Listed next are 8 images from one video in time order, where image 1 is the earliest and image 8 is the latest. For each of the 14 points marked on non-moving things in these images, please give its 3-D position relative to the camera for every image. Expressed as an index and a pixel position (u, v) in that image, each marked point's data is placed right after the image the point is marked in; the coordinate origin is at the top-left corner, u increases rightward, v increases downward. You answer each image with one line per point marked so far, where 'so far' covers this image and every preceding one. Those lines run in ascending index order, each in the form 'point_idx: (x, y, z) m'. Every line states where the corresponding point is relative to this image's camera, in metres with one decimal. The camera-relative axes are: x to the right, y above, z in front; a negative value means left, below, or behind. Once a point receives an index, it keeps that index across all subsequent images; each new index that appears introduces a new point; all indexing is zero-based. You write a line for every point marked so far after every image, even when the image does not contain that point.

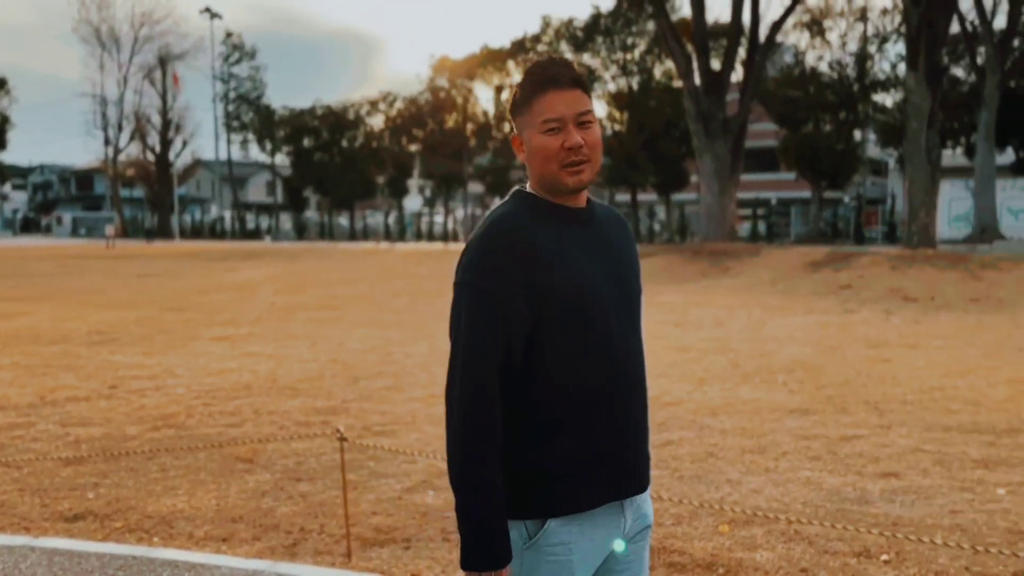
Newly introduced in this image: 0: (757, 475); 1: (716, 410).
0: (+1.6, -1.2, +5.9) m
1: (+1.8, -1.1, +7.8) m
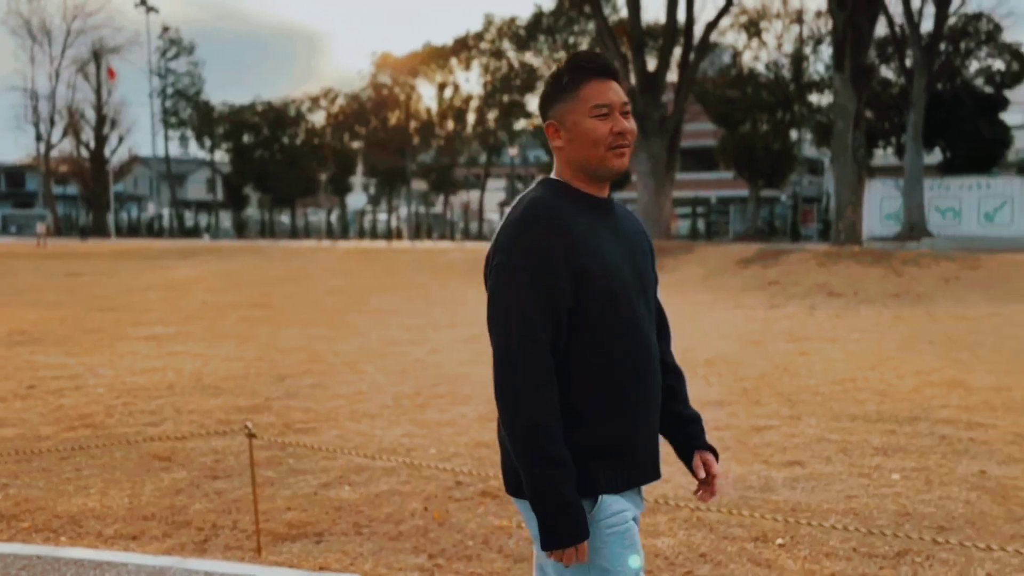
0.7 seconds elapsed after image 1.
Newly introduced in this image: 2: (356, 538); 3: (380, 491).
0: (+1.1, -1.2, +6.1) m
1: (+1.1, -1.0, +8.0) m
2: (-0.9, -1.4, +4.9) m
3: (-0.8, -1.3, +5.6) m
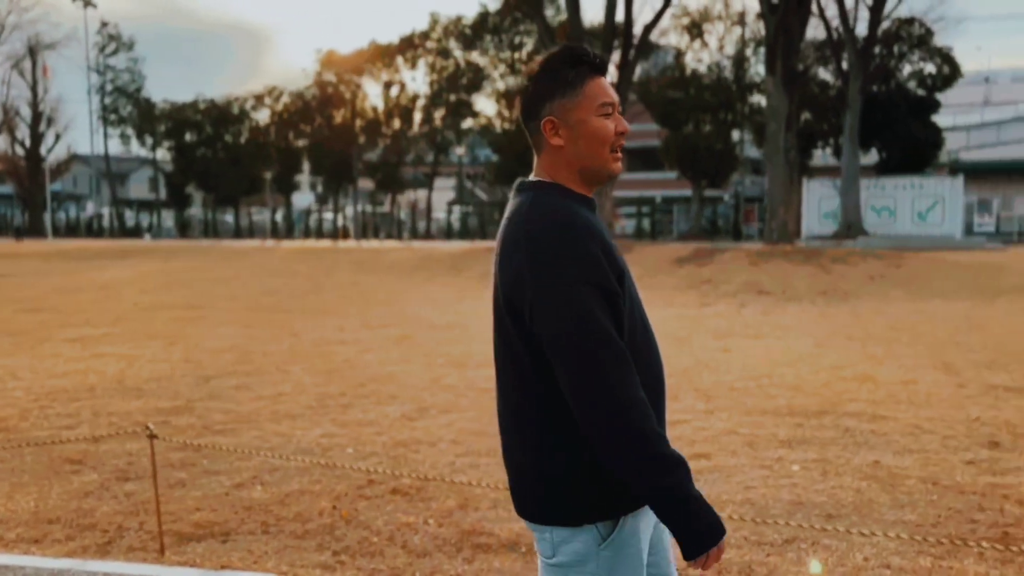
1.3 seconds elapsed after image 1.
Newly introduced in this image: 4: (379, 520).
0: (+0.5, -1.2, +6.2) m
1: (+0.4, -1.0, +8.1) m
2: (-1.4, -1.4, +5.0) m
3: (-1.4, -1.3, +5.7) m
4: (-0.8, -1.3, +5.1) m
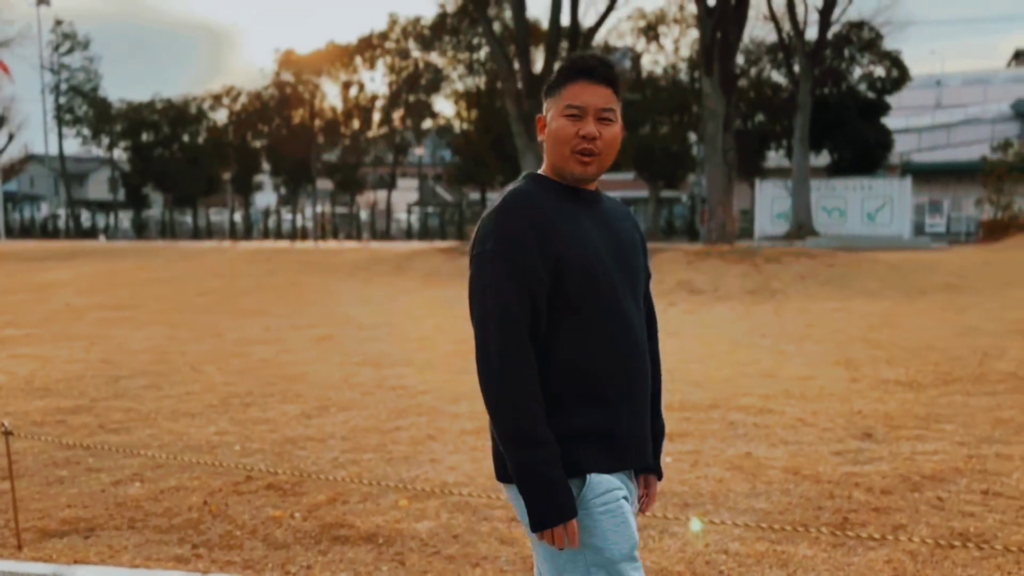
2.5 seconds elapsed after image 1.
0: (-0.4, -1.2, +6.3) m
1: (-0.5, -1.0, +8.2) m
2: (-2.2, -1.4, +5.0) m
3: (-2.2, -1.3, +5.7) m
4: (-1.6, -1.3, +5.2) m
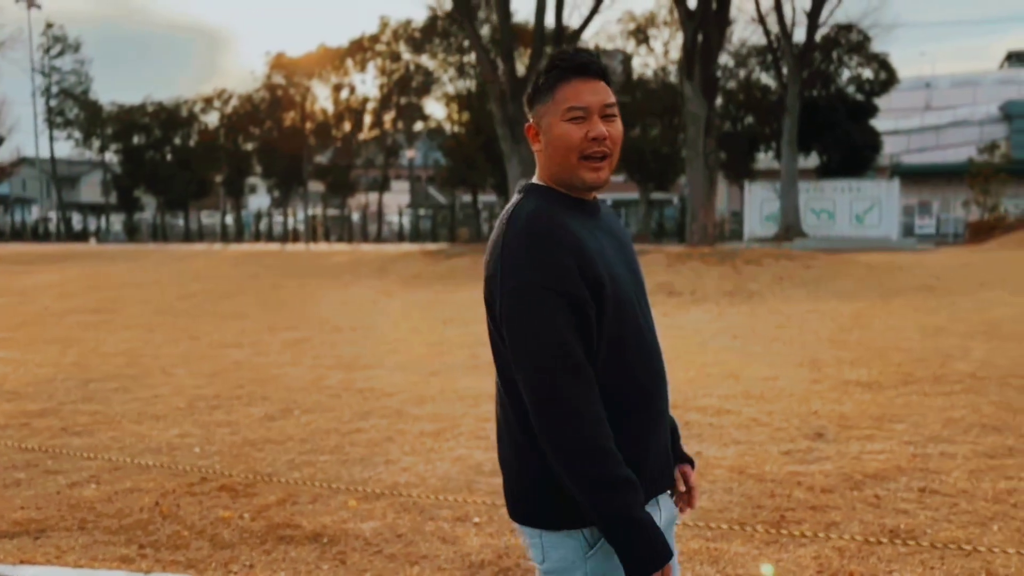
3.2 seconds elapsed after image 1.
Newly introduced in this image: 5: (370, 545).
0: (-0.7, -1.2, +6.4) m
1: (-0.8, -1.0, +8.3) m
2: (-2.5, -1.4, +5.1) m
3: (-2.5, -1.3, +5.8) m
4: (-1.9, -1.3, +5.3) m
5: (-0.8, -1.4, +4.8) m
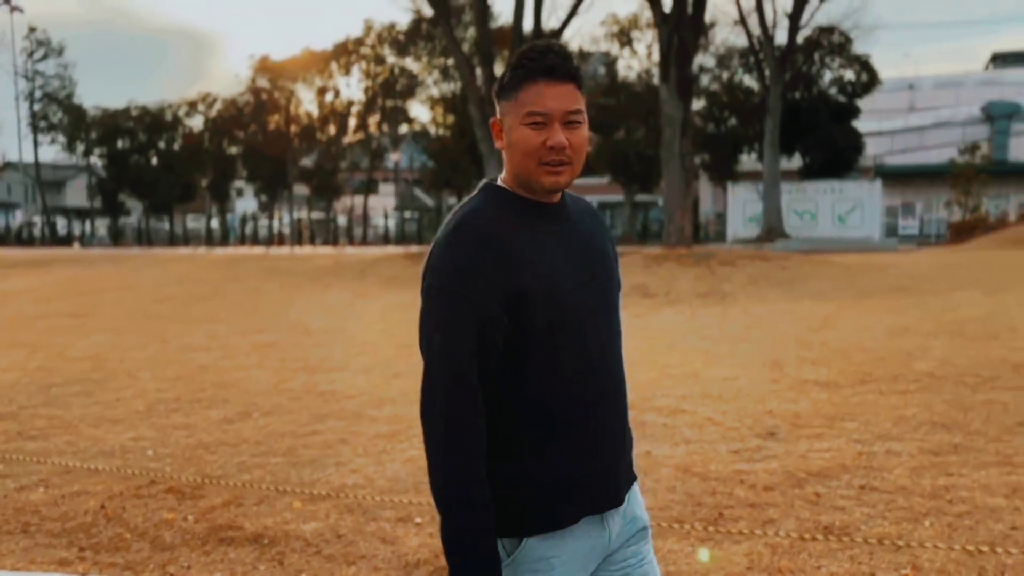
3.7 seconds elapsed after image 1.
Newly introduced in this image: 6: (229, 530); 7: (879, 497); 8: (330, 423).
0: (-1.0, -1.2, +6.5) m
1: (-1.2, -1.1, +8.4) m
2: (-2.8, -1.4, +5.1) m
3: (-2.9, -1.3, +5.8) m
4: (-2.2, -1.4, +5.3) m
5: (-1.1, -1.4, +4.9) m
6: (-1.6, -1.4, +5.1) m
7: (+2.2, -1.2, +5.3) m
8: (-1.5, -1.1, +7.5) m
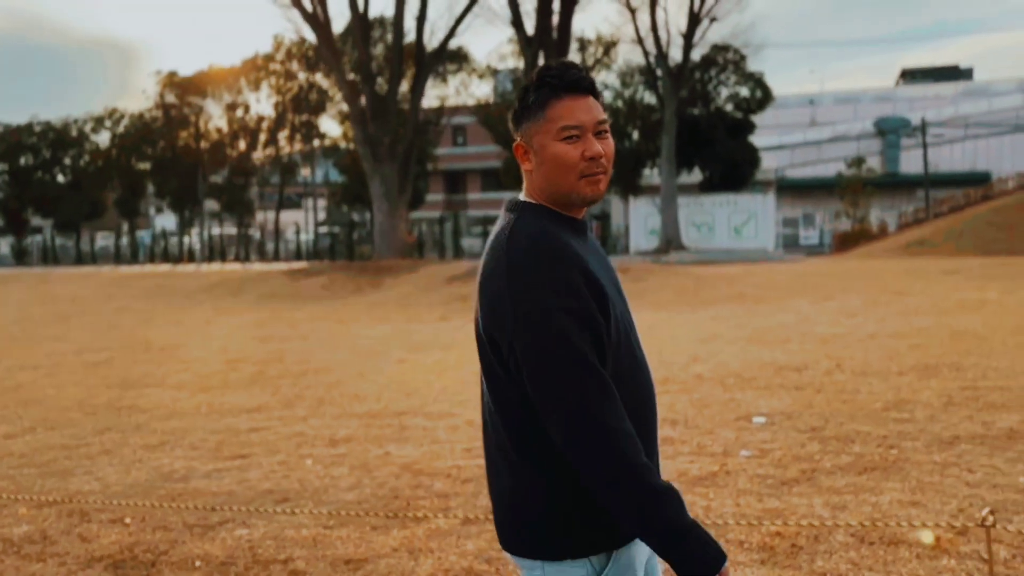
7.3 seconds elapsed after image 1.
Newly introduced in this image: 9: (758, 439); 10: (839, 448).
0: (-3.0, -1.4, +6.8) m
1: (-3.3, -1.2, +8.7) m
2: (-4.7, -1.6, +5.3) m
3: (-4.8, -1.5, +6.0) m
4: (-4.1, -1.5, +5.6) m
5: (-2.9, -1.5, +5.2) m
6: (-3.5, -1.5, +5.4) m
7: (+0.3, -1.3, +6.0) m
8: (-3.5, -1.3, +7.8) m
9: (+1.9, -1.2, +7.0) m
10: (+2.4, -1.2, +6.6) m
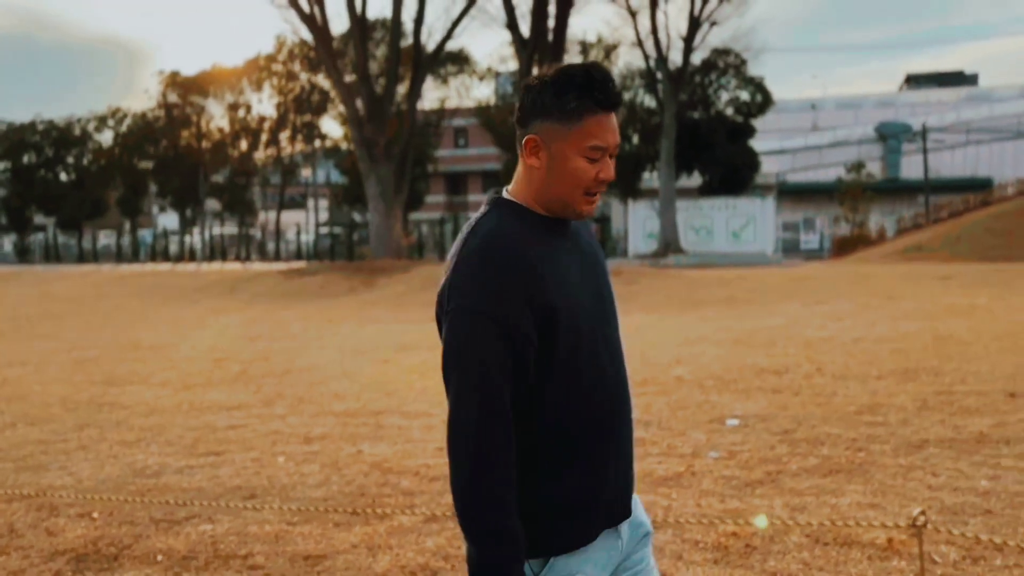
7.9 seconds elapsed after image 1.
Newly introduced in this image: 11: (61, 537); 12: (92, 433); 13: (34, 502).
0: (-3.2, -1.3, +6.9) m
1: (-3.5, -1.2, +8.8) m
2: (-4.9, -1.5, +5.4) m
3: (-5.0, -1.4, +6.1) m
4: (-4.3, -1.5, +5.6) m
5: (-3.2, -1.5, +5.3) m
6: (-3.7, -1.5, +5.5) m
7: (+0.1, -1.3, +6.0) m
8: (-3.8, -1.3, +7.9) m
9: (+1.7, -1.2, +7.0) m
10: (+2.2, -1.2, +6.6) m
11: (-2.6, -1.5, +5.3) m
12: (-3.7, -1.3, +7.8) m
13: (-3.2, -1.4, +5.9) m
